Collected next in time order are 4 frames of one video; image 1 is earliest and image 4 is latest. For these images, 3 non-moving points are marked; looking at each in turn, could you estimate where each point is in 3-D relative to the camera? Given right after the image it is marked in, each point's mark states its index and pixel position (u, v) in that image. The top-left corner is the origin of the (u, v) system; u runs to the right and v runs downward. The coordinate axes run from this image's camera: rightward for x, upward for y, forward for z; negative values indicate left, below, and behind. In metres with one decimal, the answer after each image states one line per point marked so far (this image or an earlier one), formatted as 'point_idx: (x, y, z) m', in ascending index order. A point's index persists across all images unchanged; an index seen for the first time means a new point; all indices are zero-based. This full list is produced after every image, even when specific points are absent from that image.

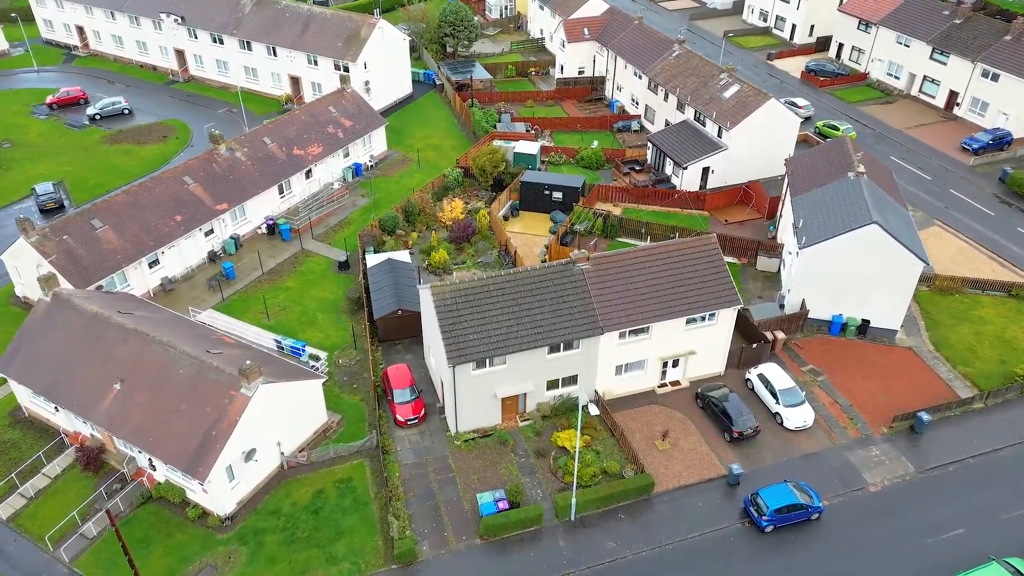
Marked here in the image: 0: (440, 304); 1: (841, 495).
0: (-2.8, -0.6, +19.7) m
1: (+13.0, -8.1, +19.7) m
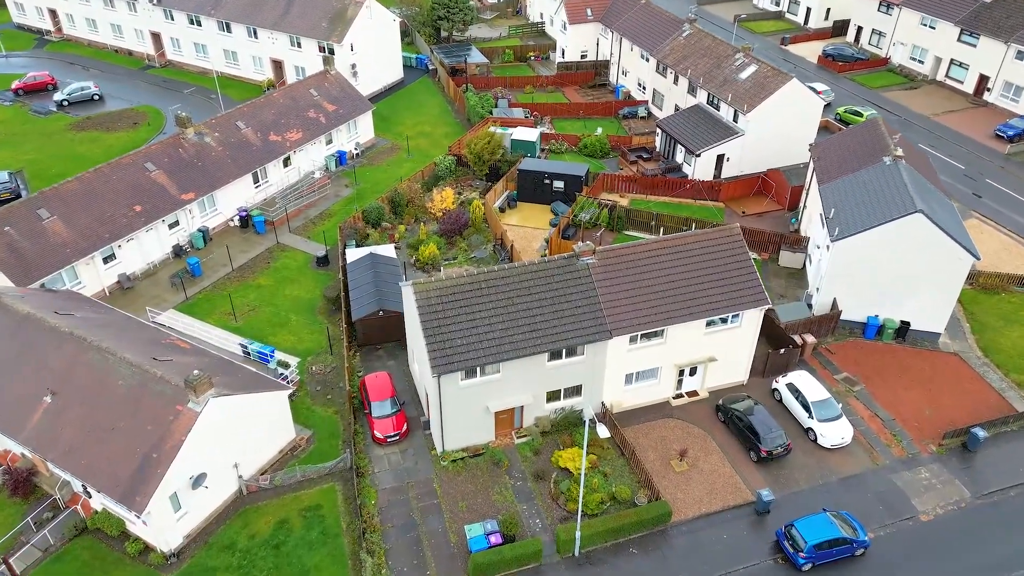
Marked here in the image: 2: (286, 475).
0: (-3.0, -0.5, +16.8) m
1: (+12.8, -8.0, +16.9) m
2: (-8.2, -6.8, +18.0) m
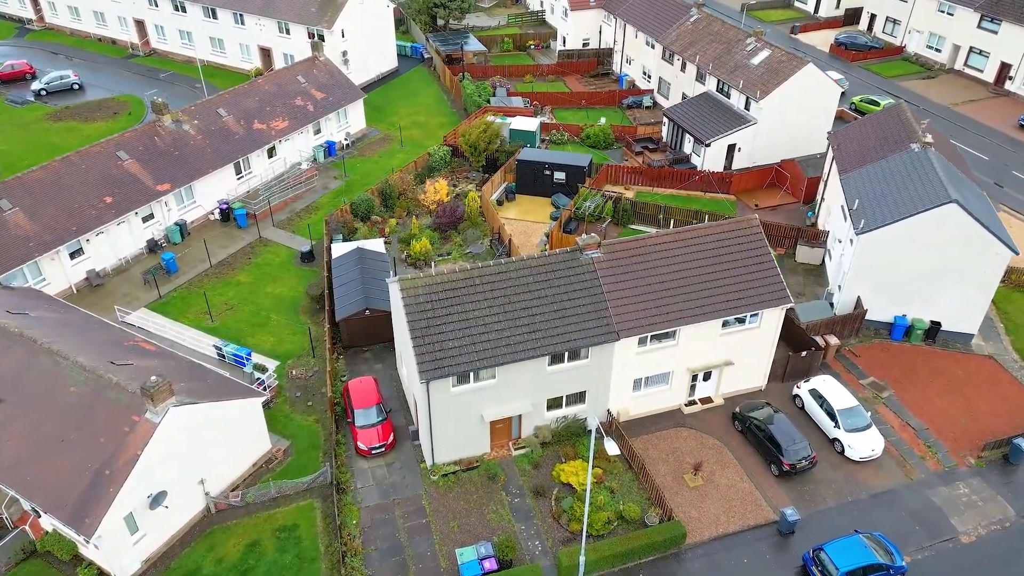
0: (-3.1, -0.4, +15.0) m
1: (+12.6, -7.9, +15.1) m
2: (-8.3, -6.6, +16.2) m
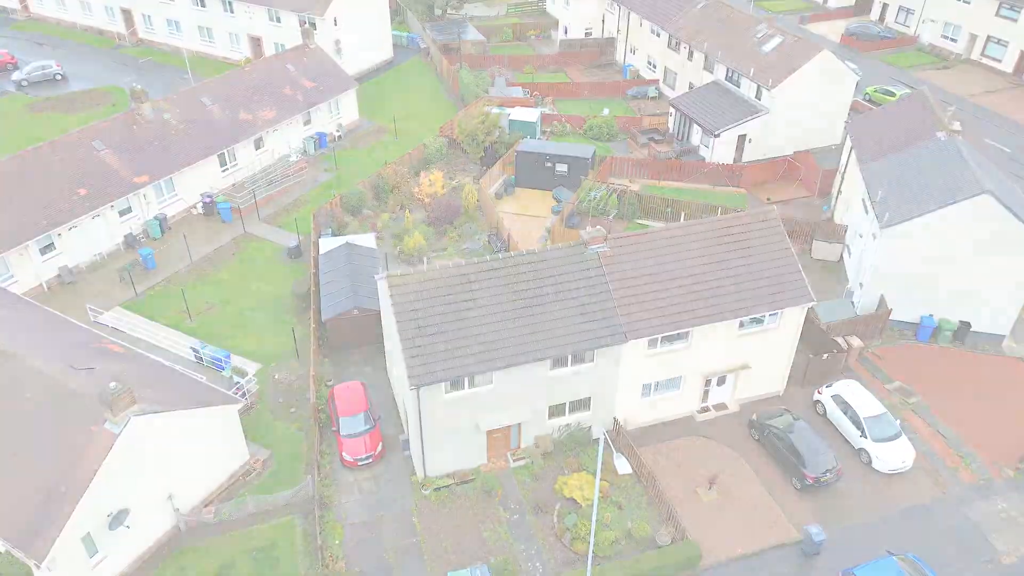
0: (-3.1, -0.3, +13.6) m
1: (+12.6, -7.8, +13.7) m
2: (-8.3, -6.5, +14.8) m
